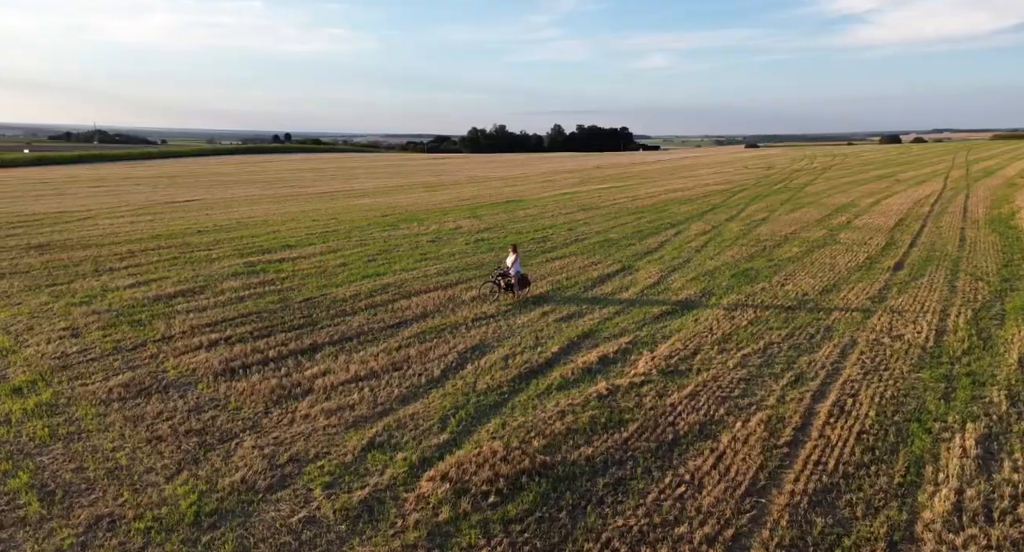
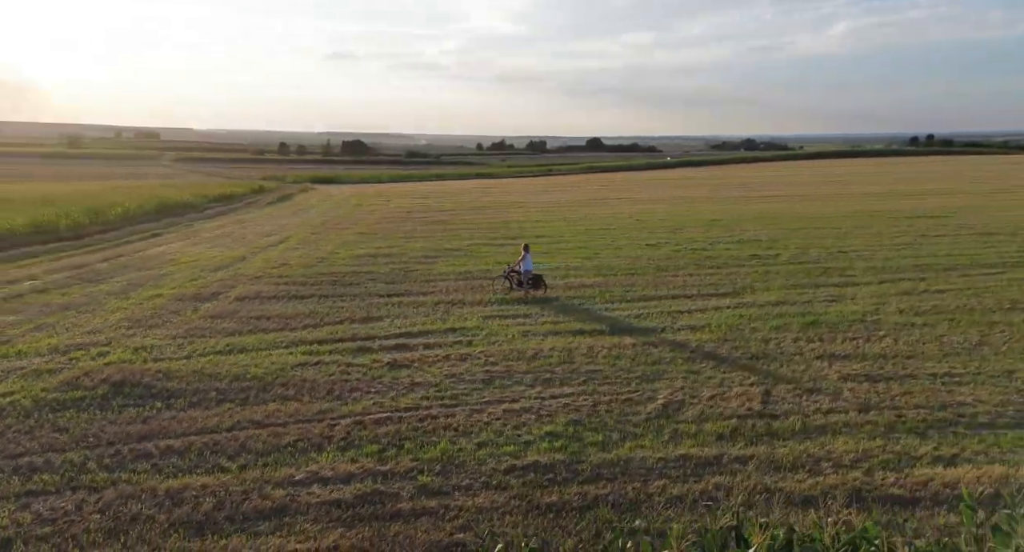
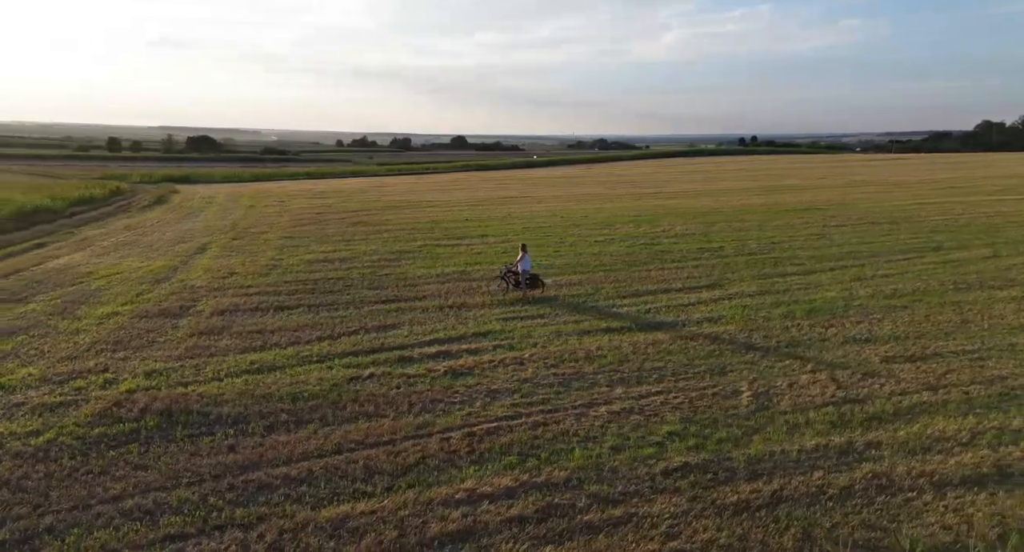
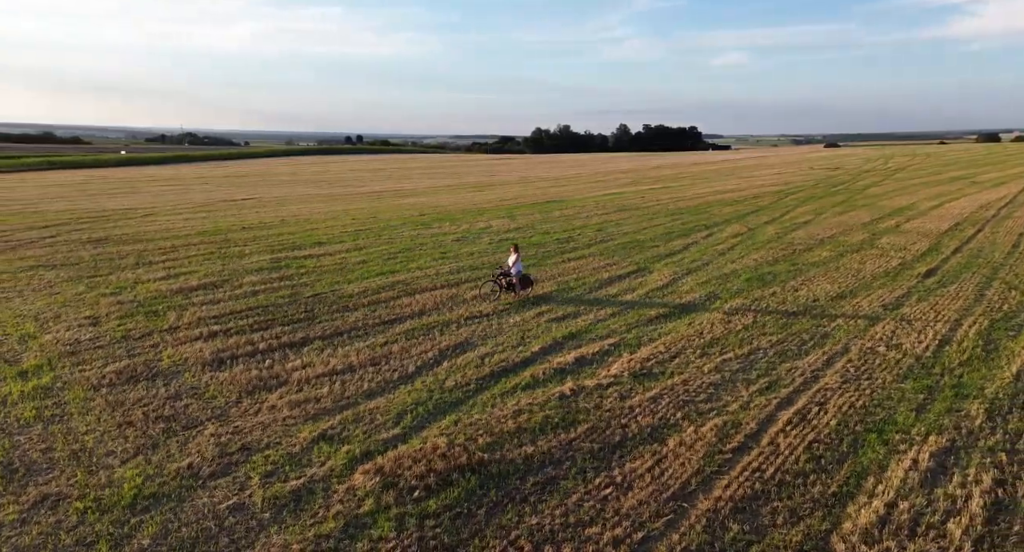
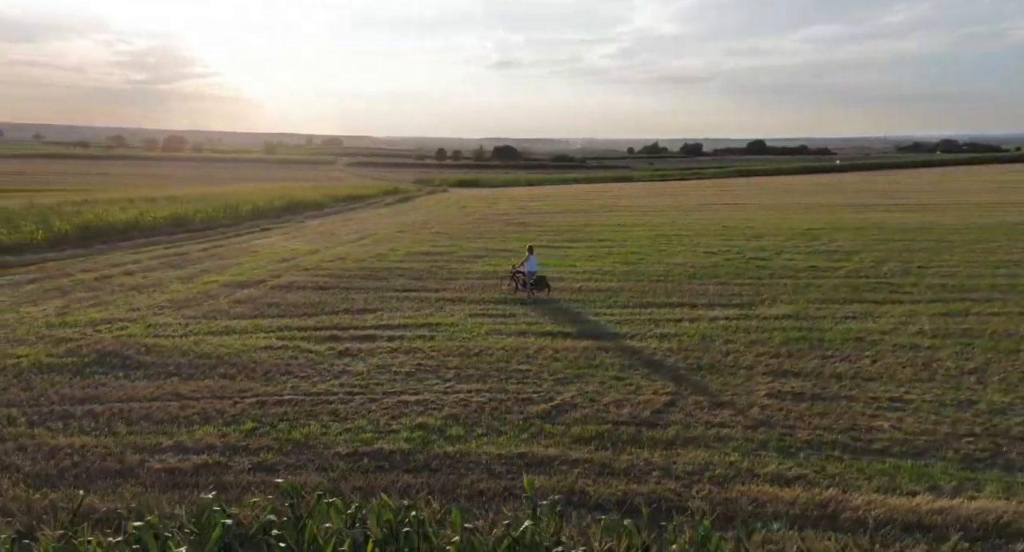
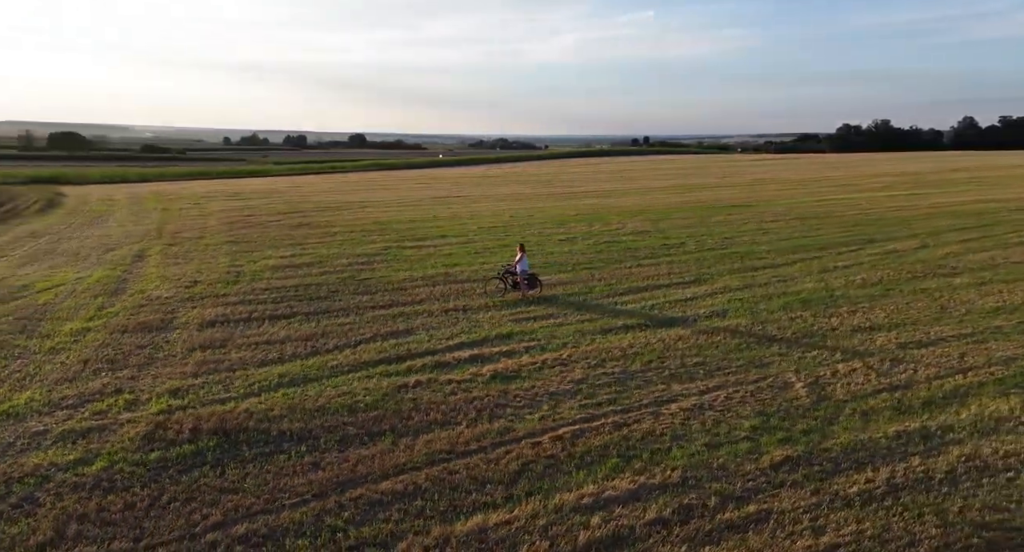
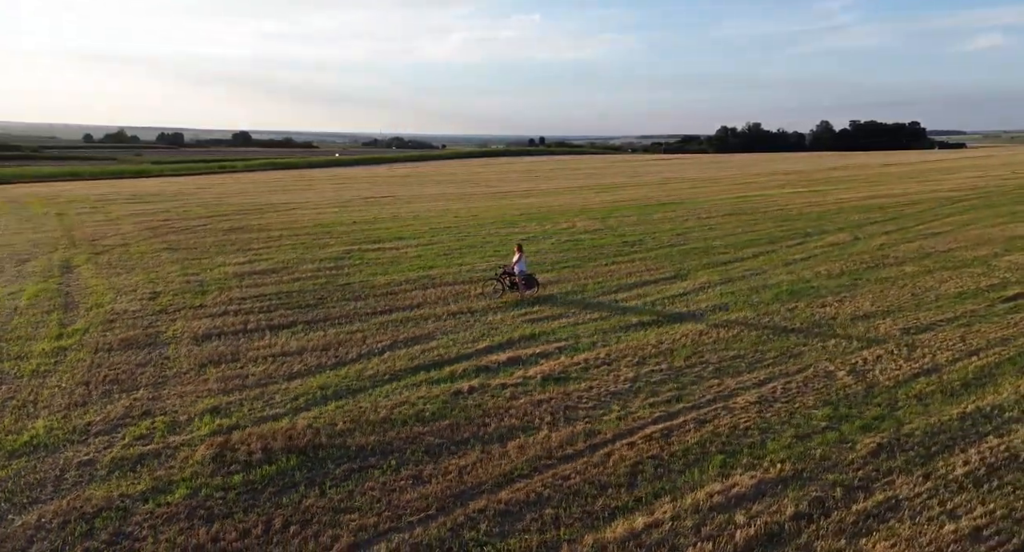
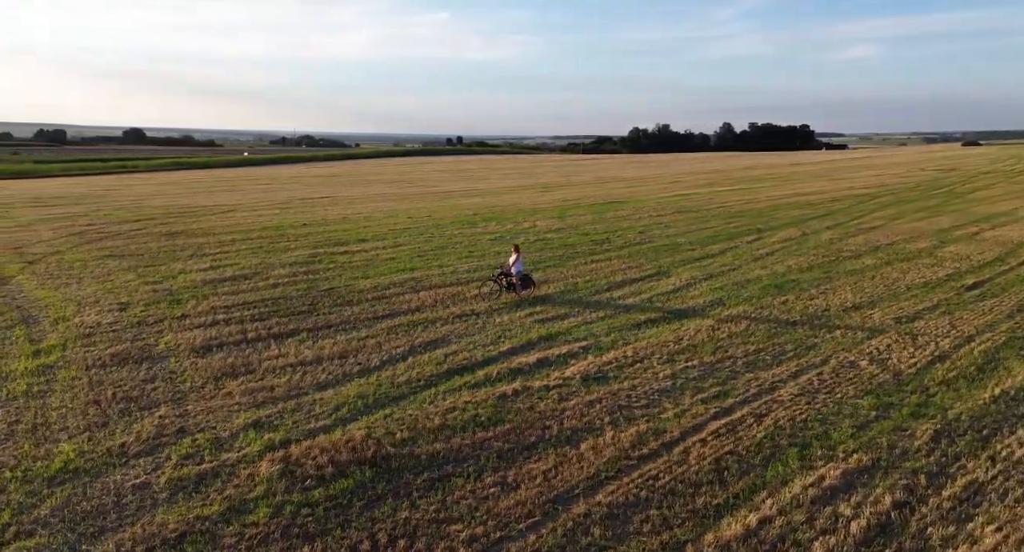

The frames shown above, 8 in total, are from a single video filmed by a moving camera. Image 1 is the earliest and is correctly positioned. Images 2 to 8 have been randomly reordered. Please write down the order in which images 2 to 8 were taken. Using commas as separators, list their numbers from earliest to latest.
4, 8, 7, 6, 3, 2, 5
